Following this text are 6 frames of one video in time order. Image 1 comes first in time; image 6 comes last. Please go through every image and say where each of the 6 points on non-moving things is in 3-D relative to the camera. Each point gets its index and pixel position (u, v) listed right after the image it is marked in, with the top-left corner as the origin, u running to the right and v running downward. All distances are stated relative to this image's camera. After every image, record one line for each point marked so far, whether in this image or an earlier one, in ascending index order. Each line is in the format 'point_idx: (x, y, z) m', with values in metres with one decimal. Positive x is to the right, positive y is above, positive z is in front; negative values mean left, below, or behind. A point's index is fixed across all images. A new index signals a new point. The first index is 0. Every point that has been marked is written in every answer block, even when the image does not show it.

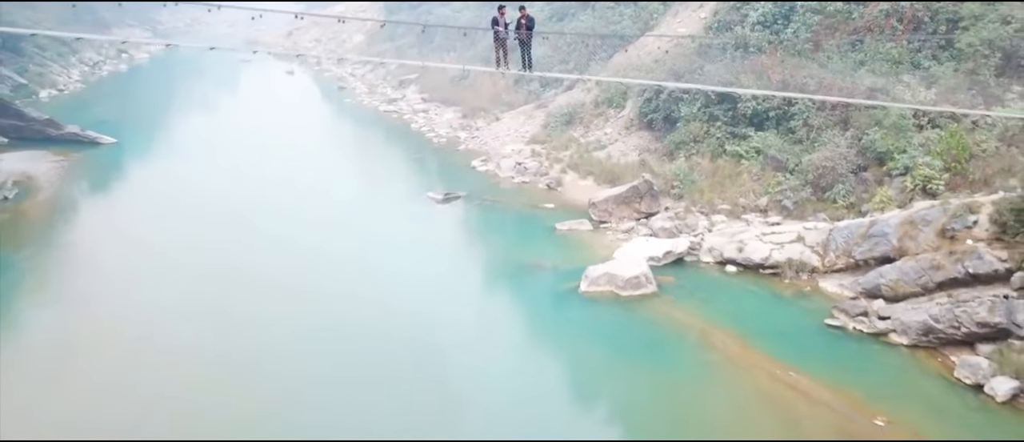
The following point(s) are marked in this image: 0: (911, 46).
0: (+5.8, +2.5, +11.1) m
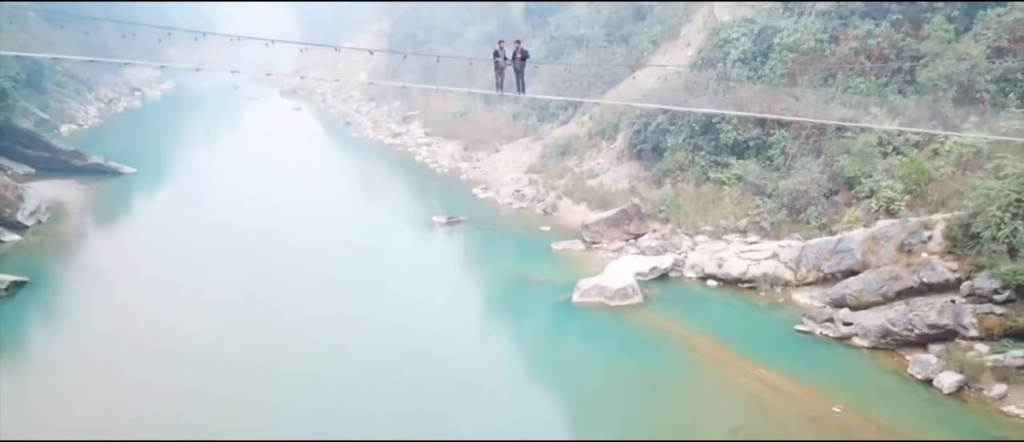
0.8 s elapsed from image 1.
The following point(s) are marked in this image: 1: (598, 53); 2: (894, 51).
0: (+5.8, +2.2, +12.1) m
1: (+2.0, +4.0, +18.2) m
2: (+6.1, +2.7, +12.4) m
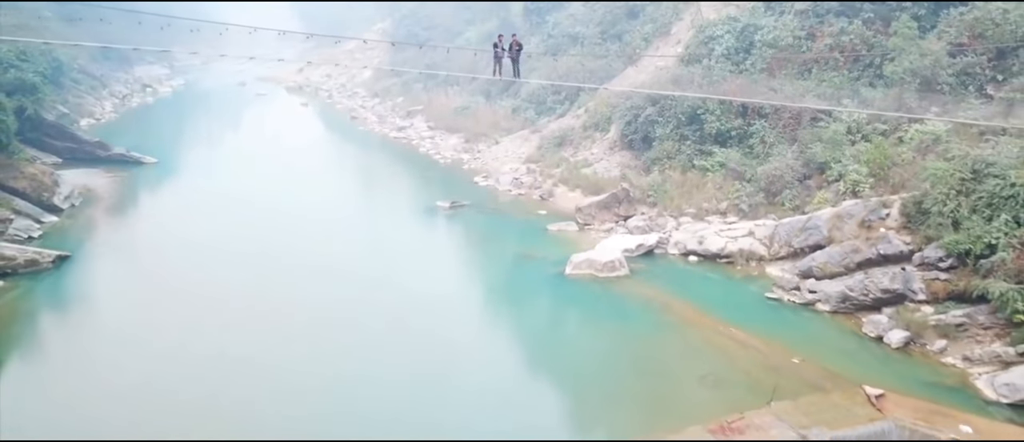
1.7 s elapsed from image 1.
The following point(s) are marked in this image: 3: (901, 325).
0: (+5.7, +2.5, +13.0) m
1: (+2.0, +4.2, +19.2) m
2: (+6.1, +3.0, +13.4) m
3: (+4.3, -1.2, +8.5) m
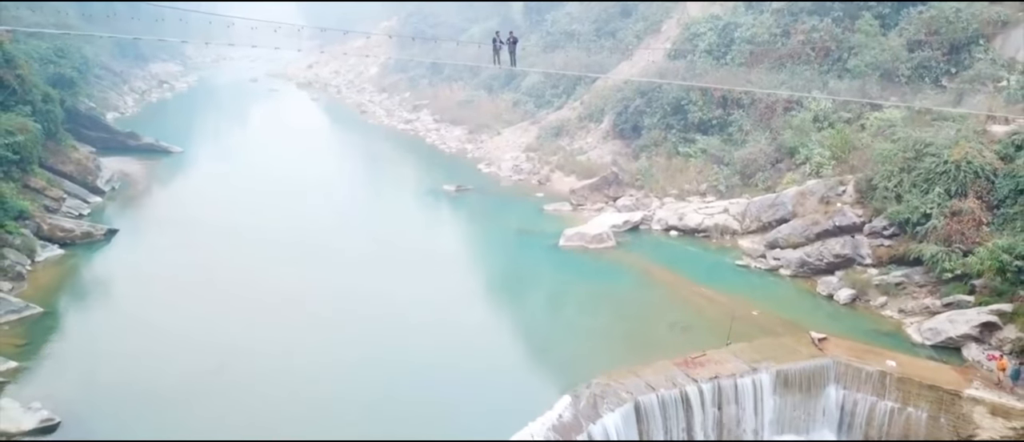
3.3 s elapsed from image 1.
0: (+5.7, +2.8, +14.3) m
1: (+2.0, +4.6, +20.5) m
2: (+6.1, +3.4, +14.6) m
3: (+4.3, -0.8, +9.8) m
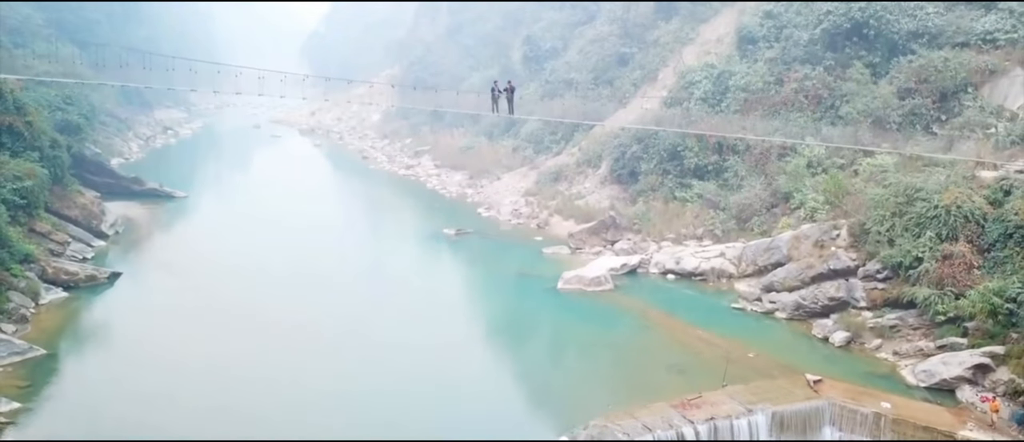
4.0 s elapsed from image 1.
0: (+5.7, +2.0, +14.6) m
1: (+2.0, +3.4, +20.9) m
2: (+6.1, +2.5, +15.0) m
3: (+4.3, -1.4, +9.9) m
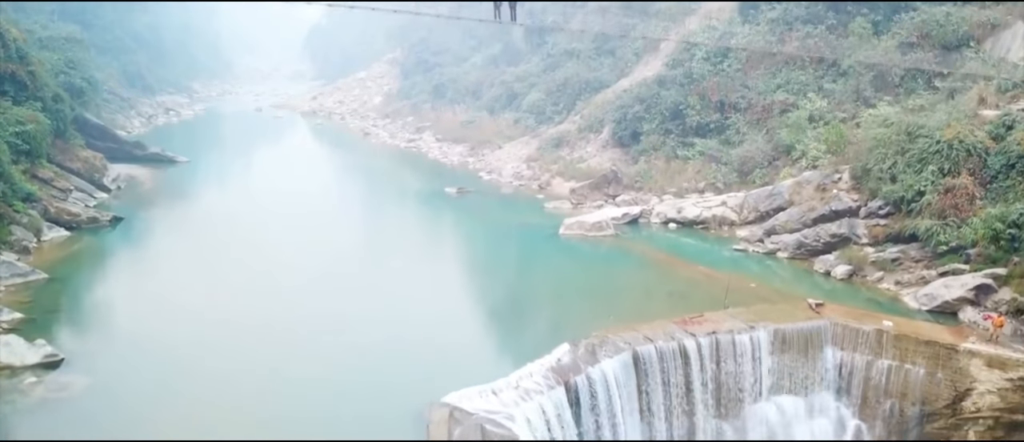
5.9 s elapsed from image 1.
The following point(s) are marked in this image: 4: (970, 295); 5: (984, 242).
0: (+5.8, +2.8, +14.6) m
1: (+2.1, +4.2, +20.9) m
2: (+6.1, +3.3, +15.0) m
3: (+4.3, -0.5, +9.9) m
4: (+4.9, -0.8, +8.2) m
5: (+5.4, -0.2, +8.8) m
